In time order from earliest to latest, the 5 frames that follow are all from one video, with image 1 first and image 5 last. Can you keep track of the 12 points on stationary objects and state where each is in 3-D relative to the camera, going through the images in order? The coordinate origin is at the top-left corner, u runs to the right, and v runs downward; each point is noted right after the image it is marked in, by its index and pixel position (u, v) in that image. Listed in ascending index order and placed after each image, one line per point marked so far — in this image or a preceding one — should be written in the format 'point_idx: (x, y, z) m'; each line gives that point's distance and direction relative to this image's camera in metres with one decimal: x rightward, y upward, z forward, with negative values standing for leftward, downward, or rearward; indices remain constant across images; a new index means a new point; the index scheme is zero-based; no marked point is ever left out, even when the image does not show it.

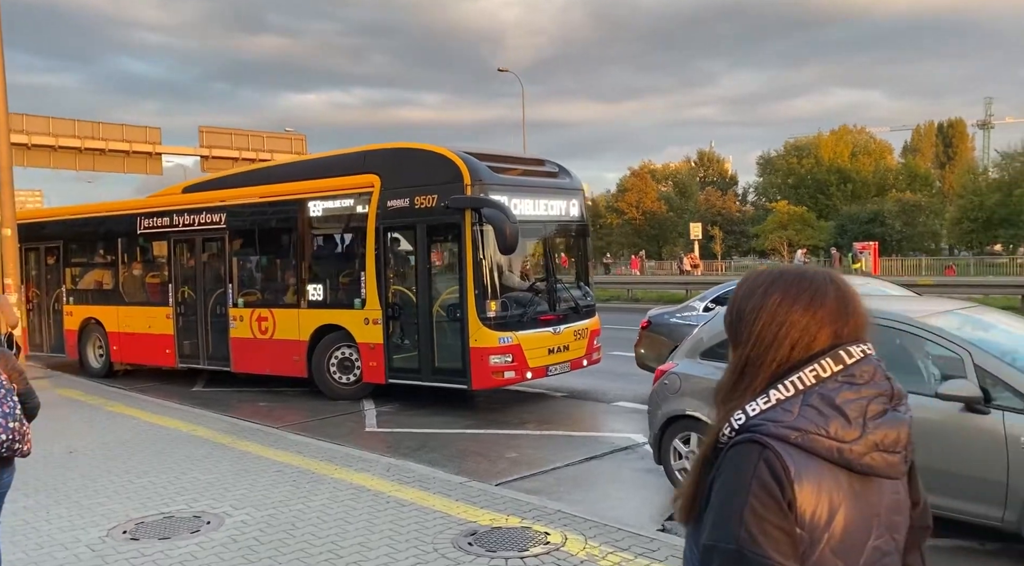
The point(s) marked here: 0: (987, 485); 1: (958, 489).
0: (+2.5, -1.1, +4.4) m
1: (+2.4, -1.1, +4.6) m
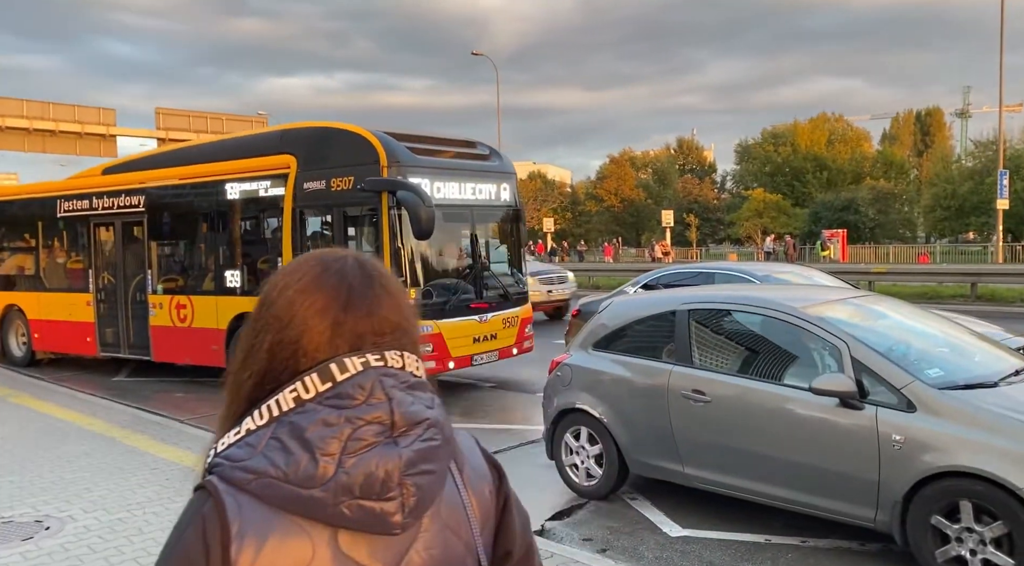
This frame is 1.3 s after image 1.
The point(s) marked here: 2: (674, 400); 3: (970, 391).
0: (+1.8, -1.0, +4.2) m
1: (+1.7, -1.1, +4.3) m
2: (+1.0, -0.7, +5.0) m
3: (+2.3, -0.5, +4.1) m
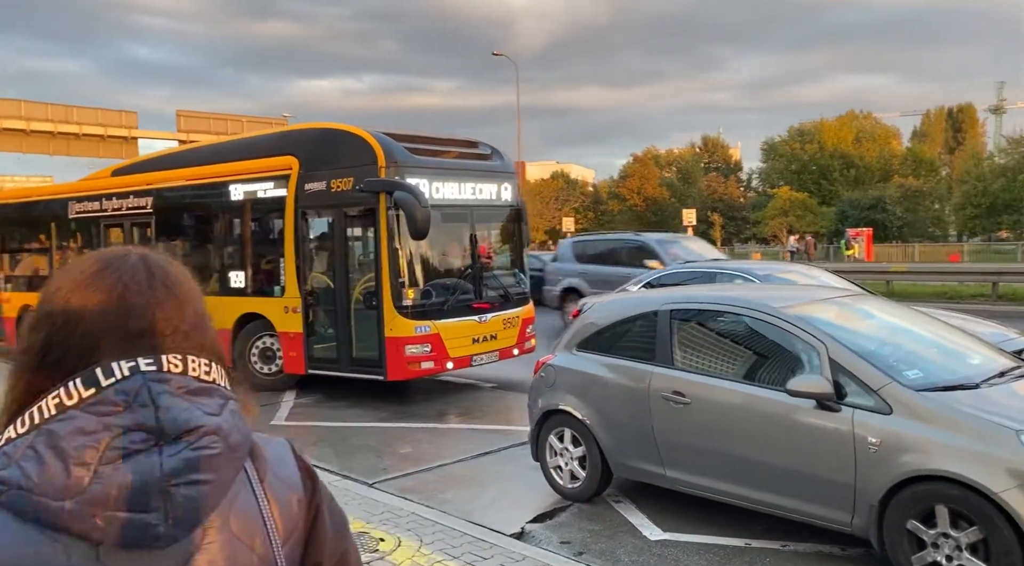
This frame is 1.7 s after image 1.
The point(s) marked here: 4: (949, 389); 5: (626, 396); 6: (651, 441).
0: (+1.6, -1.0, +4.1) m
1: (+1.5, -1.1, +4.2) m
2: (+0.8, -0.7, +4.9) m
3: (+2.1, -0.5, +4.0) m
4: (+2.1, -0.5, +4.0) m
5: (+0.7, -0.7, +5.1) m
6: (+0.8, -0.9, +5.0) m
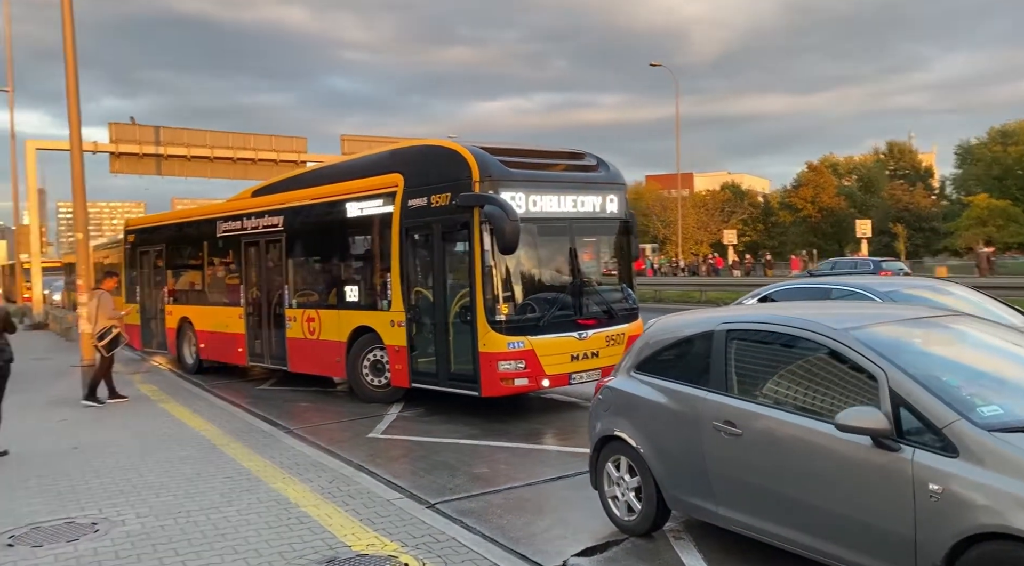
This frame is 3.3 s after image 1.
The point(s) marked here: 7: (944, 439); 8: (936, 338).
0: (+1.6, -1.1, +3.5) m
1: (+1.6, -1.1, +3.6) m
2: (+1.0, -0.8, +4.5) m
3: (+2.1, -0.6, +3.3) m
4: (+2.1, -0.6, +3.3) m
5: (+0.9, -0.8, +4.6) m
6: (+1.0, -1.0, +4.5) m
7: (+1.8, -0.6, +3.4) m
8: (+2.2, -0.3, +4.2) m
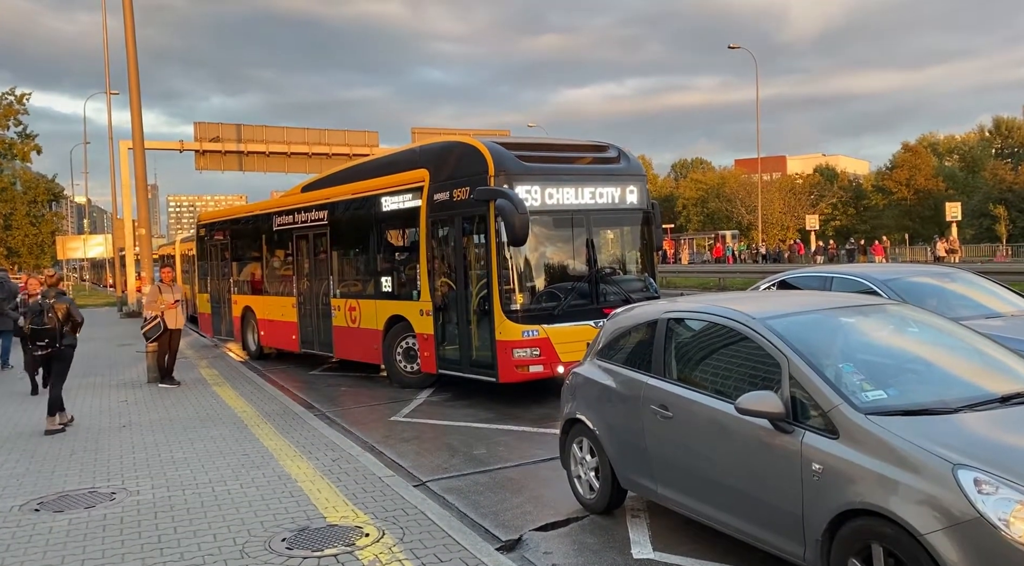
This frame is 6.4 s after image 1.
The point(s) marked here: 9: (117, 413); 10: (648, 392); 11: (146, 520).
0: (+1.2, -1.1, +3.7) m
1: (+1.2, -1.1, +3.8) m
2: (+0.8, -0.7, +4.7) m
3: (+1.7, -0.6, +3.4) m
4: (+1.7, -0.6, +3.5) m
5: (+0.7, -0.7, +4.9) m
6: (+0.8, -1.0, +4.7) m
7: (+1.4, -0.6, +3.5) m
8: (+1.9, -0.2, +4.4) m
9: (-4.6, -1.5, +9.7) m
10: (+0.8, -0.6, +4.7) m
11: (-2.3, -1.5, +5.2) m
